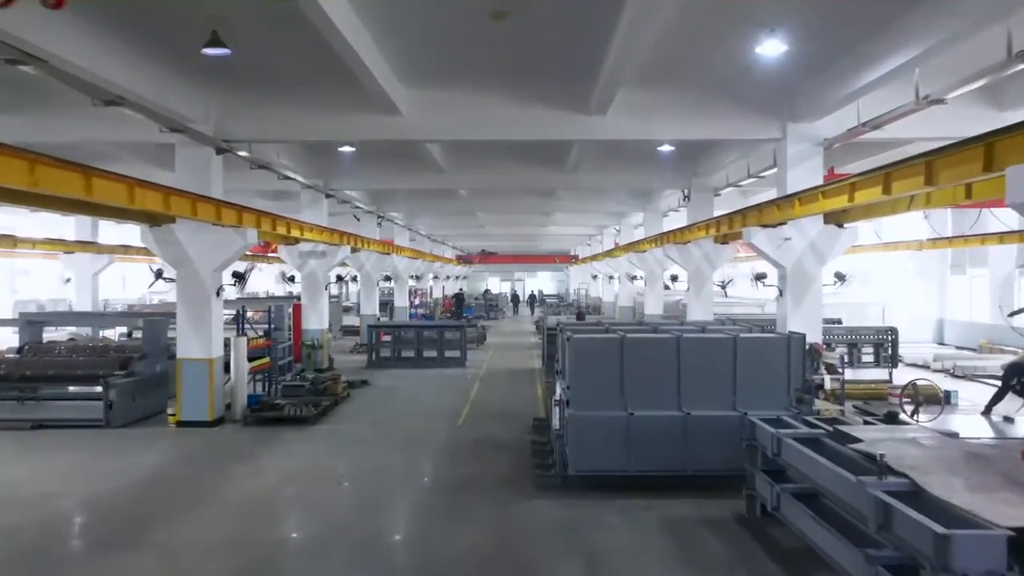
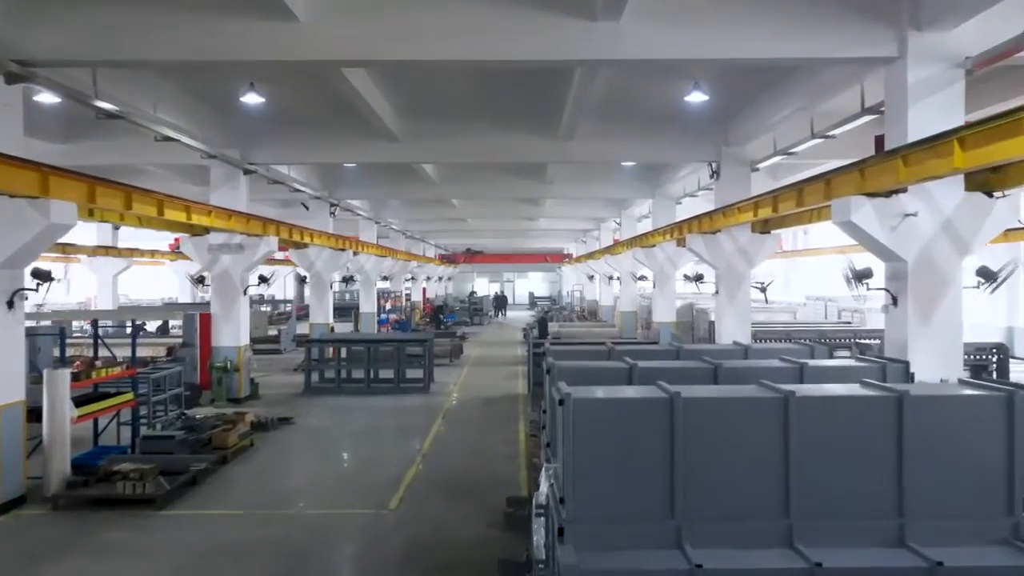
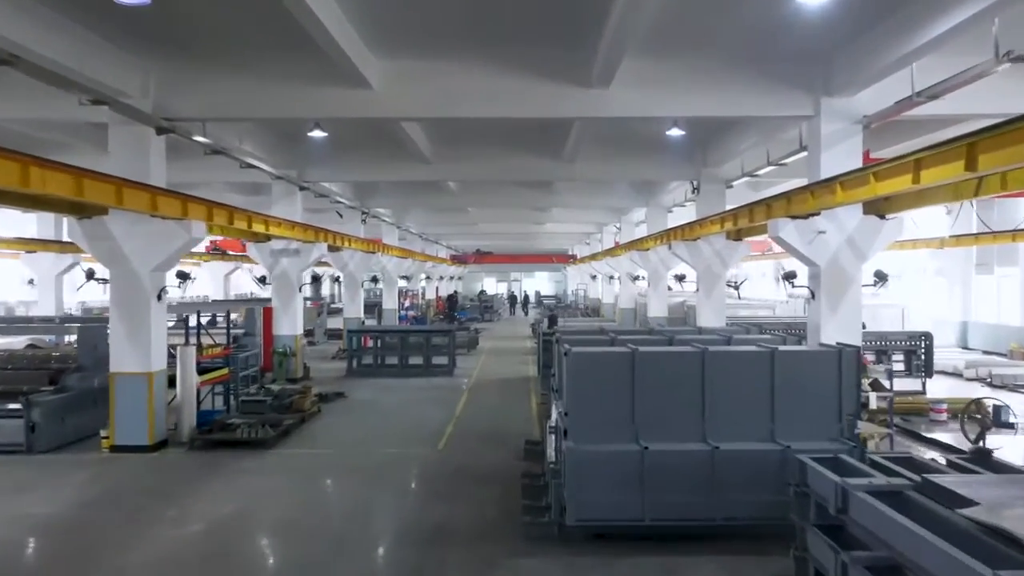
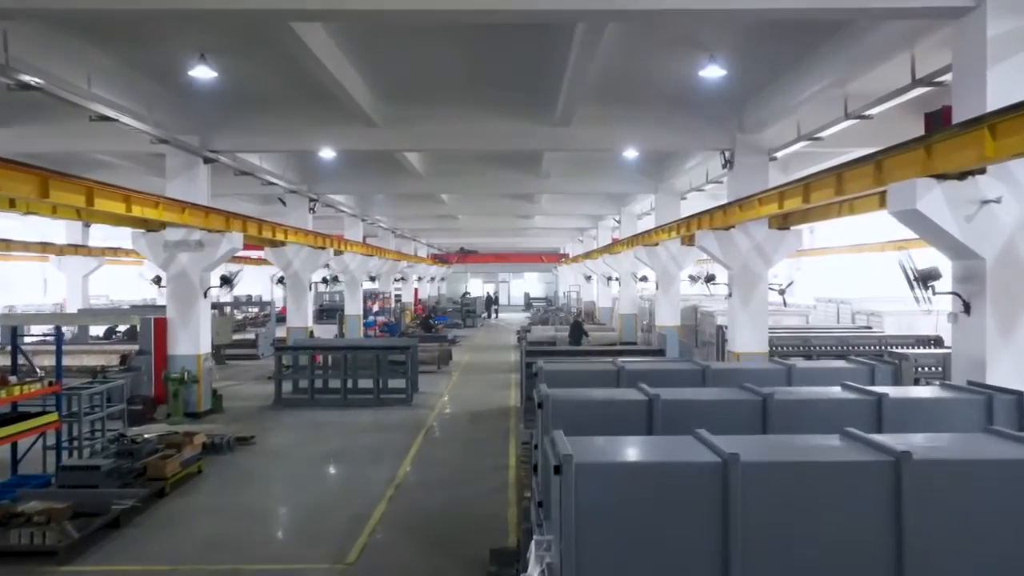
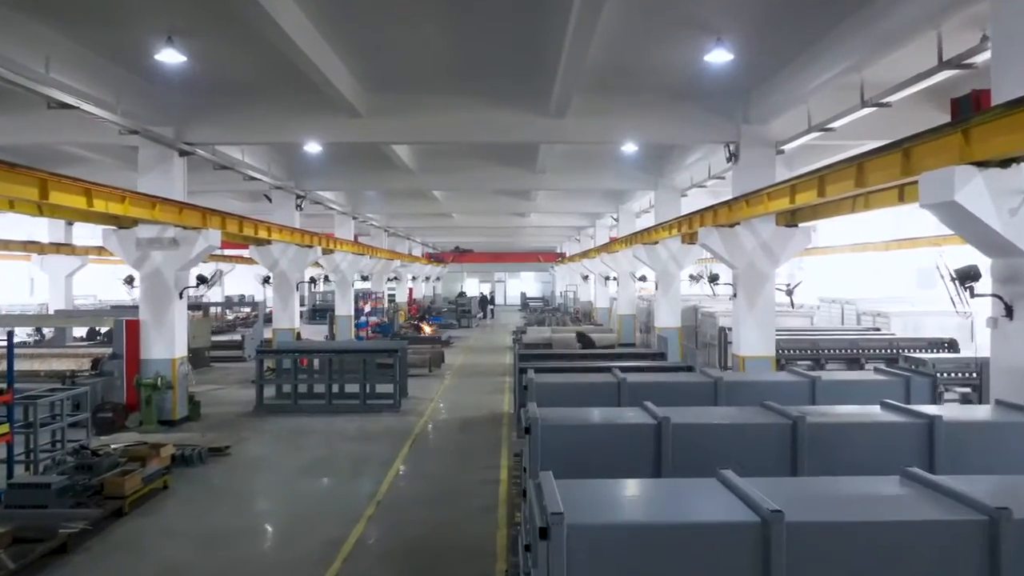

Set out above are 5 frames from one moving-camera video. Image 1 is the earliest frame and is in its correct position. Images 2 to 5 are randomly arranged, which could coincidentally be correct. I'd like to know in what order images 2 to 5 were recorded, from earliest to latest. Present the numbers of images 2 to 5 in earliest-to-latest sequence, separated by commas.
3, 2, 4, 5
